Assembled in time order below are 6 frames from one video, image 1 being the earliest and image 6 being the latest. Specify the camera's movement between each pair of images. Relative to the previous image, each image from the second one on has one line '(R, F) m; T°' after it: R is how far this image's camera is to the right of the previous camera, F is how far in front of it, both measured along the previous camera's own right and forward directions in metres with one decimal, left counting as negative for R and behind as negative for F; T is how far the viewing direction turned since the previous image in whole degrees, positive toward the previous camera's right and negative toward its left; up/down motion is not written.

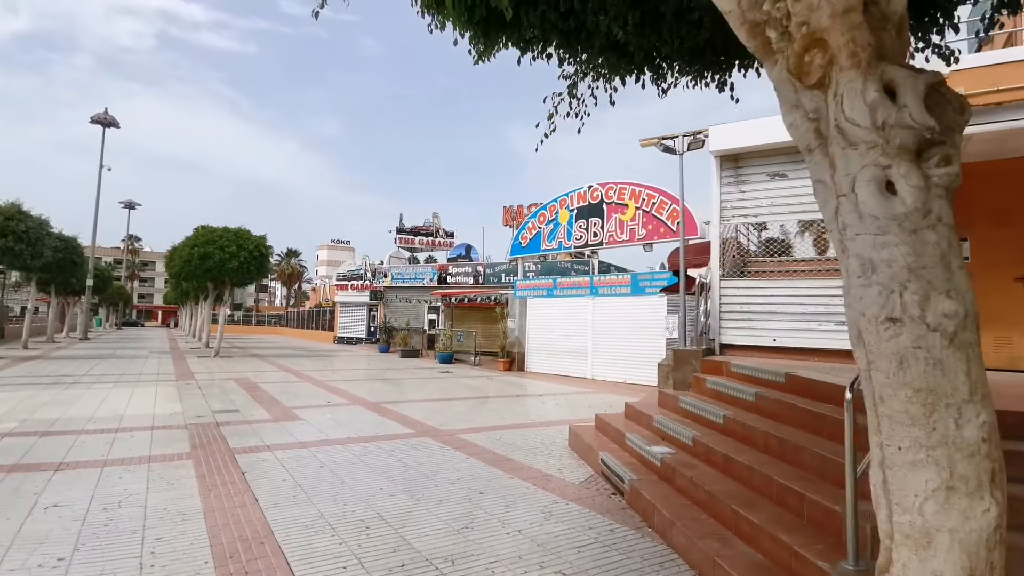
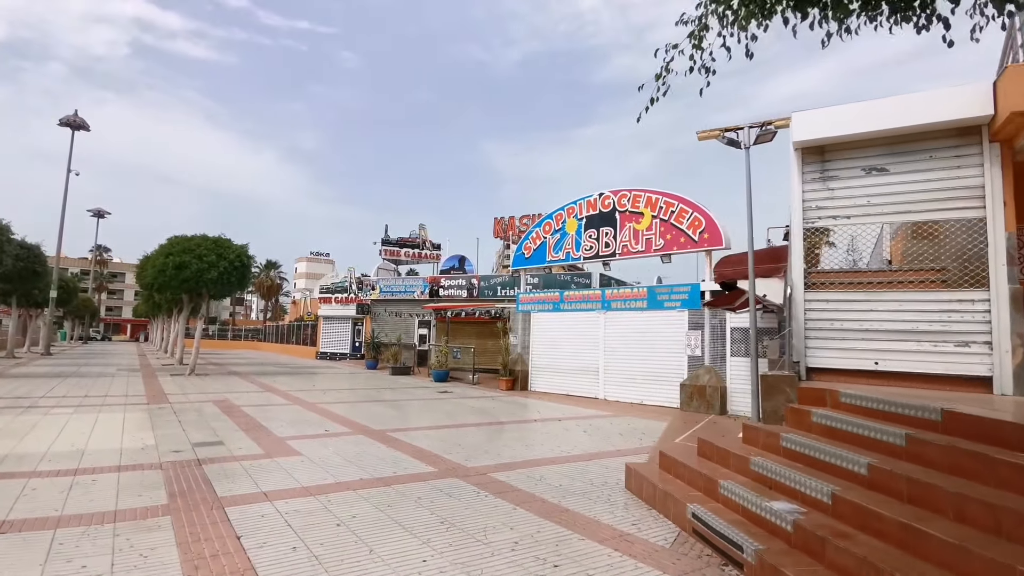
(-0.8, +1.2) m; +2°
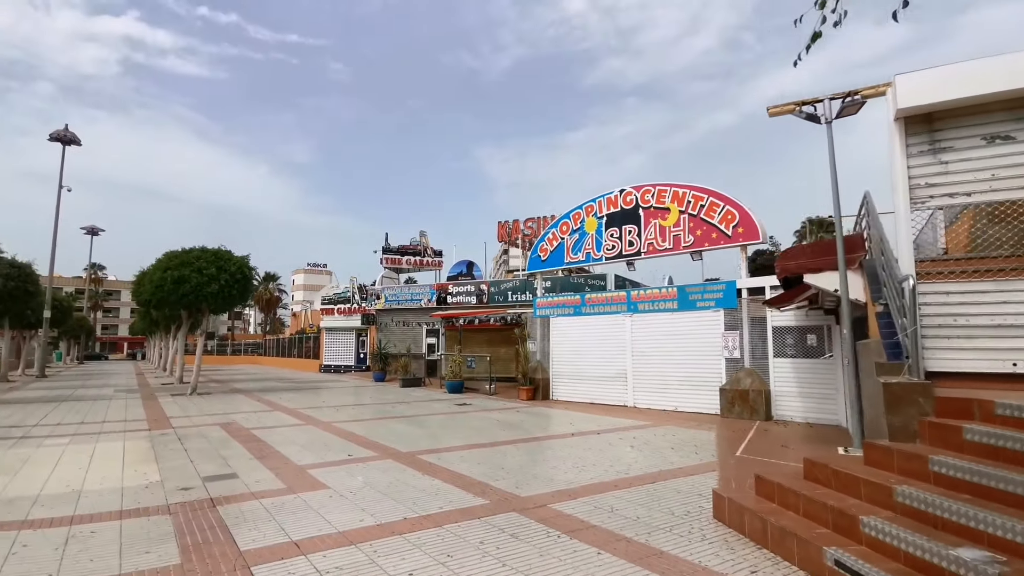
(-0.7, +0.9) m; 0°
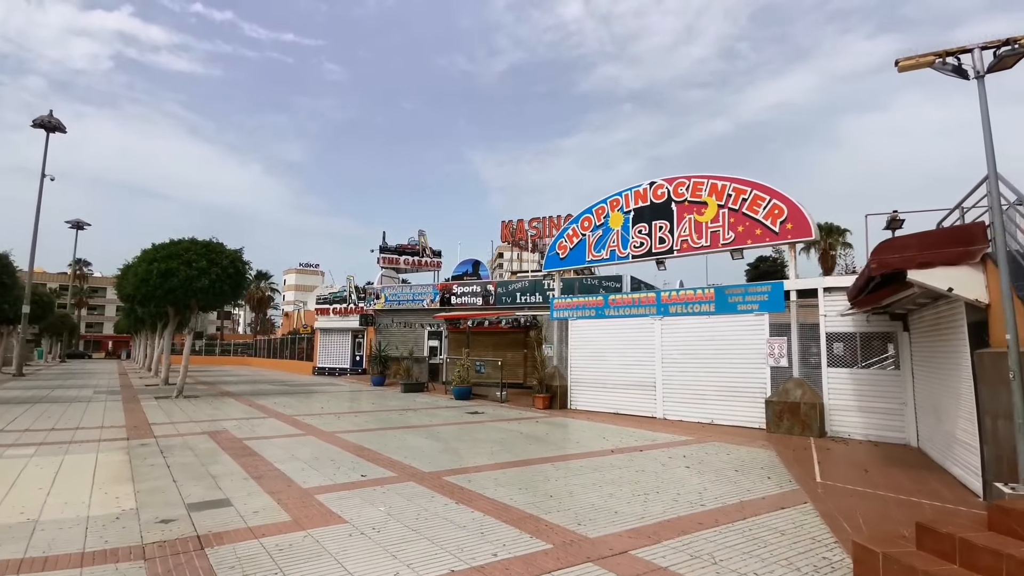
(-0.7, +1.3) m; +1°
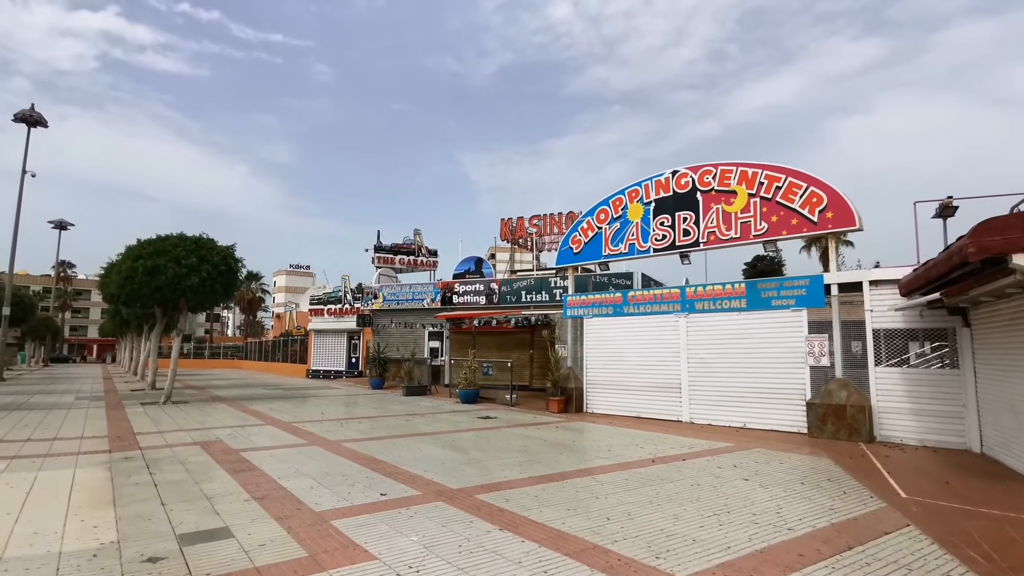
(-0.6, +1.0) m; +1°
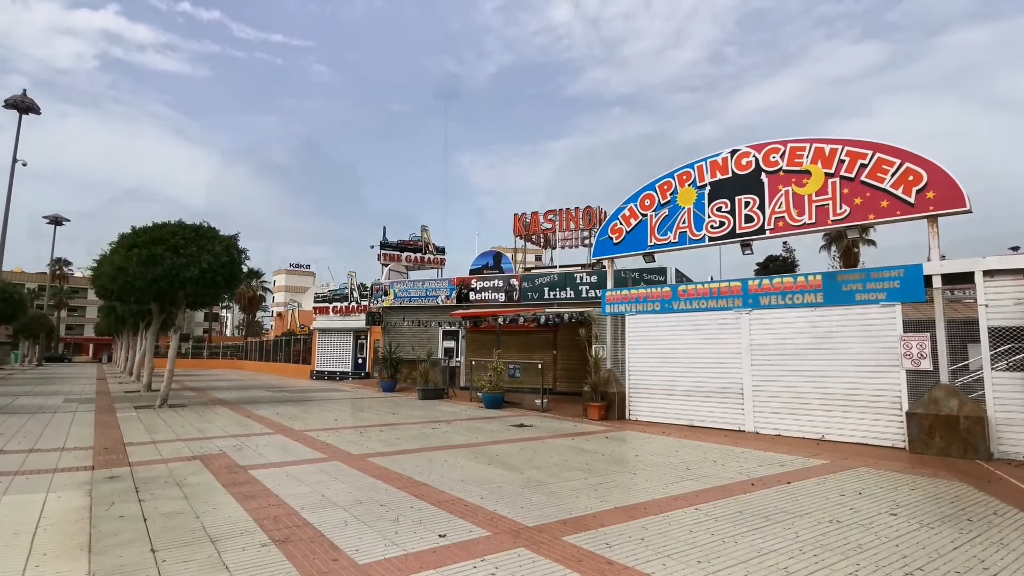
(-0.9, +1.5) m; 0°
